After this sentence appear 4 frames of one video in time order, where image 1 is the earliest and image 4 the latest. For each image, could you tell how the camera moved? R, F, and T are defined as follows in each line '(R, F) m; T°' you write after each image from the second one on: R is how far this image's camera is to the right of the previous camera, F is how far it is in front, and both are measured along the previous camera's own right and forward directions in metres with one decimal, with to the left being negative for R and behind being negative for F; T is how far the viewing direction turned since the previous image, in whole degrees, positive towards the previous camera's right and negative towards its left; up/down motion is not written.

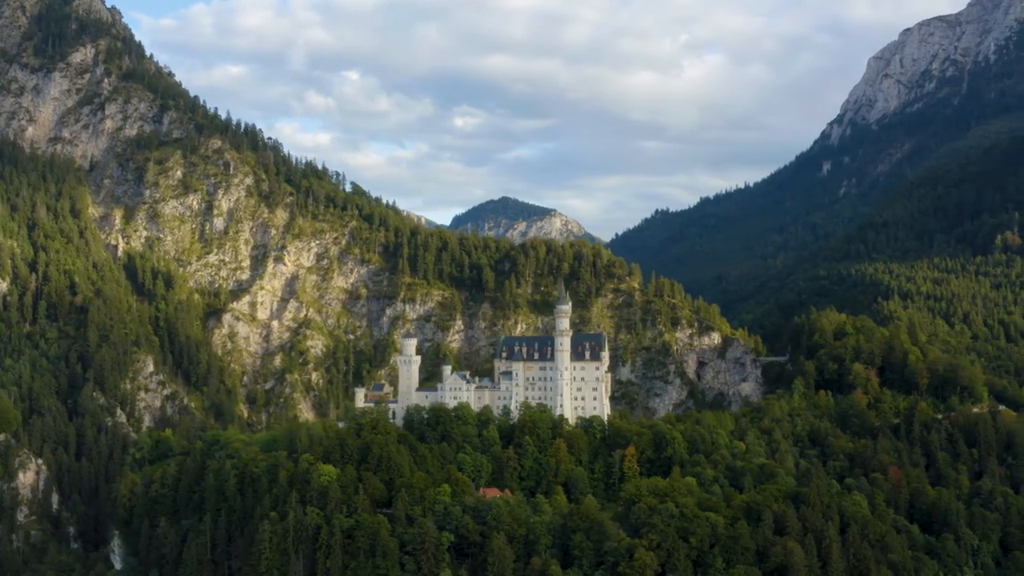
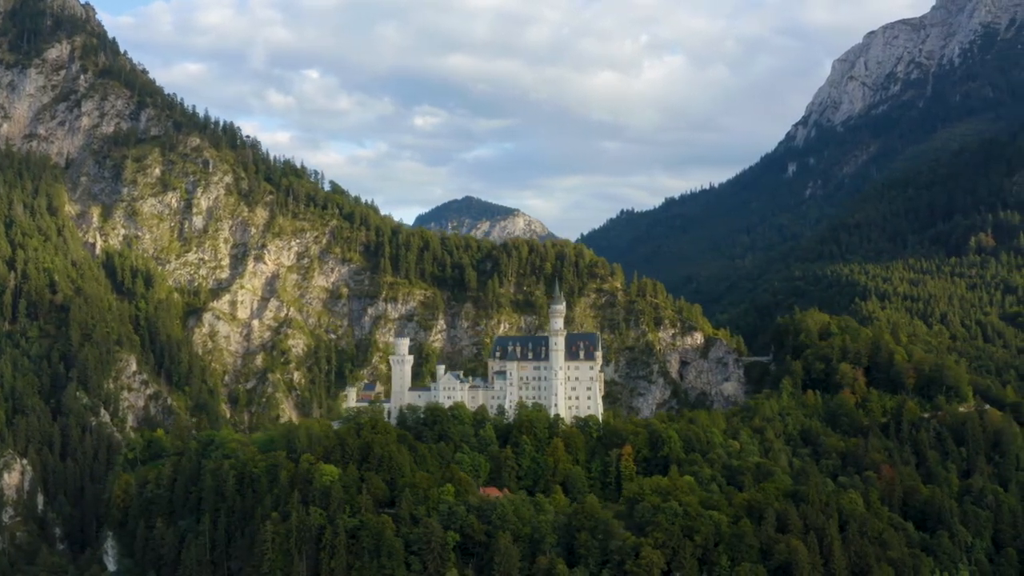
(-3.2, -0.2) m; +2°
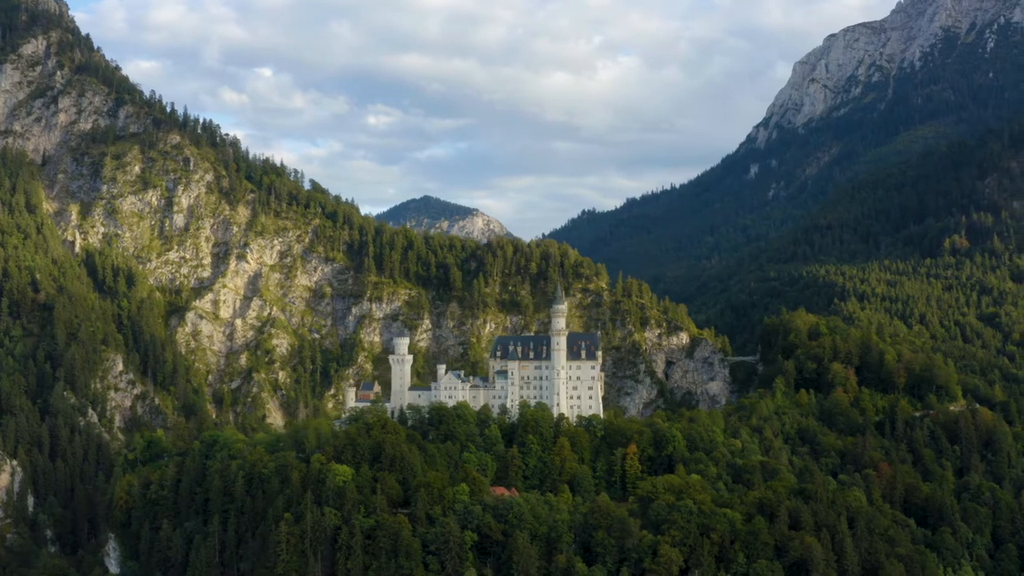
(-4.4, -0.2) m; +2°
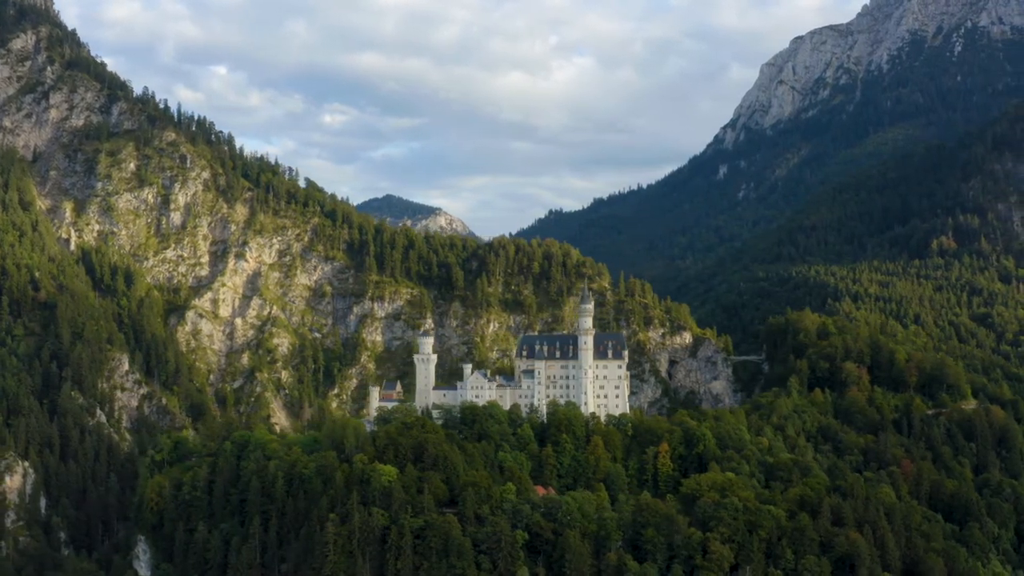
(-6.8, -0.4) m; +2°
